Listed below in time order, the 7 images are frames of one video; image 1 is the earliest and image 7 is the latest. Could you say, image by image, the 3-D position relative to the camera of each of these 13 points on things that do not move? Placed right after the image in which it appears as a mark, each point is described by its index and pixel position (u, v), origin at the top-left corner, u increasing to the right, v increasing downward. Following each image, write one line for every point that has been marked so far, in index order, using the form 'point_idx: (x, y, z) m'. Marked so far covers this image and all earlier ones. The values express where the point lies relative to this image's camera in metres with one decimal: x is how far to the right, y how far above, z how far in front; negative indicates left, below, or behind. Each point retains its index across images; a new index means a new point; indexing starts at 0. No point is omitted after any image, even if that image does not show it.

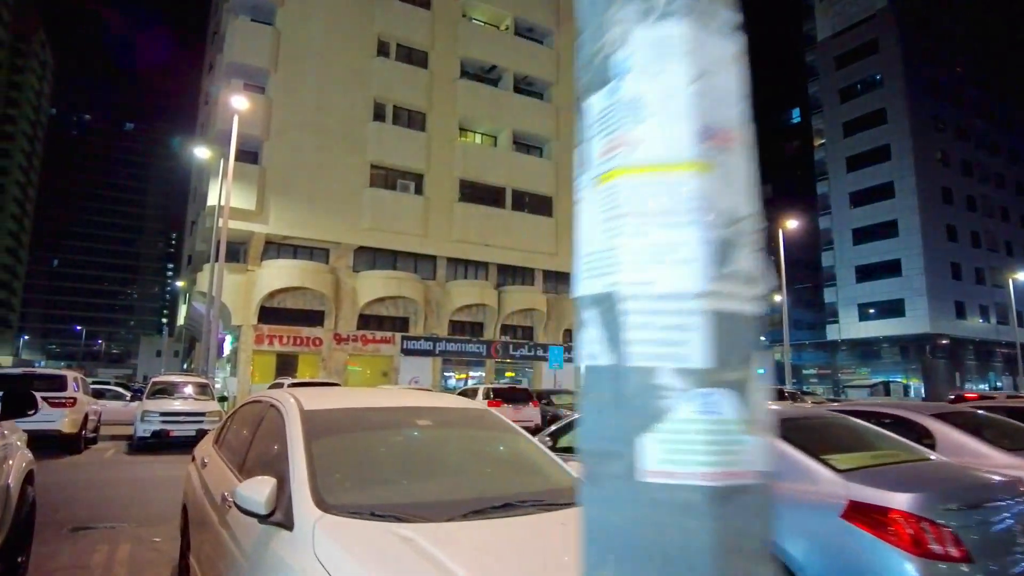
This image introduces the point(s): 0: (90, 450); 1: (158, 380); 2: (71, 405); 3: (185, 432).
0: (-9.4, -3.6, +14.5) m
1: (-8.7, -2.3, +16.2) m
2: (-8.9, -2.4, +13.2) m
3: (-7.2, -3.2, +14.5) m
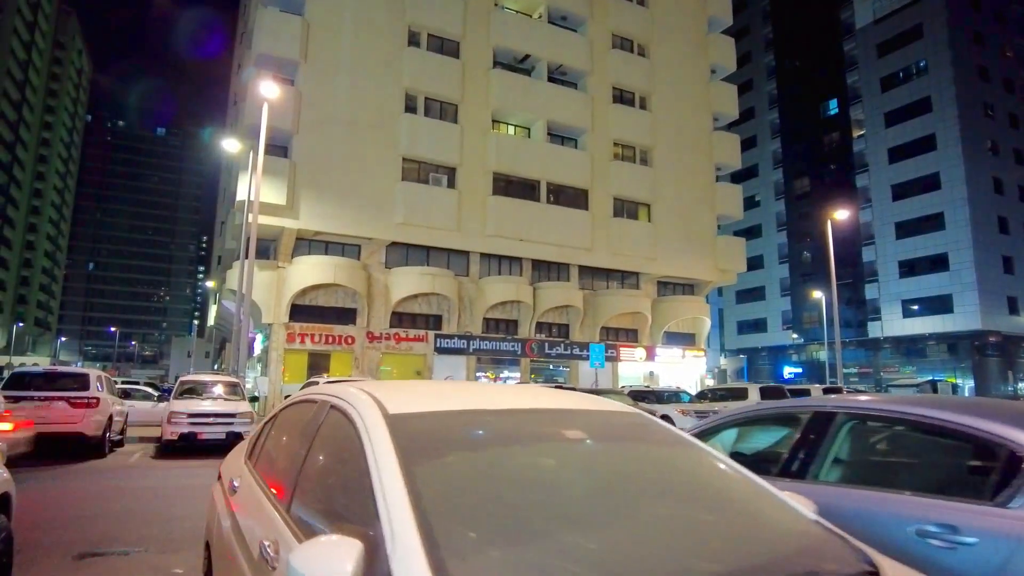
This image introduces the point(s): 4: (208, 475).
0: (-8.2, -3.5, +13.6) m
1: (-7.6, -2.1, +15.3) m
2: (-7.9, -2.2, +12.3) m
3: (-6.1, -3.0, +13.5) m
4: (-5.3, -3.2, +11.4) m
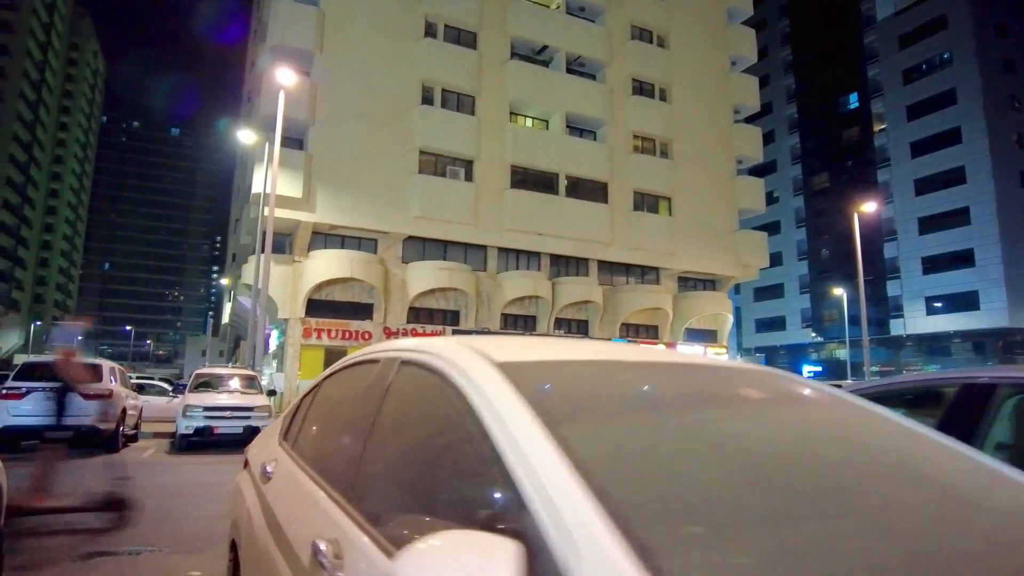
0: (-7.7, -3.2, +13.2) m
1: (-7.0, -1.9, +14.8) m
2: (-7.3, -2.0, +11.9) m
3: (-5.6, -2.8, +13.0) m
4: (-4.8, -3.0, +10.9) m
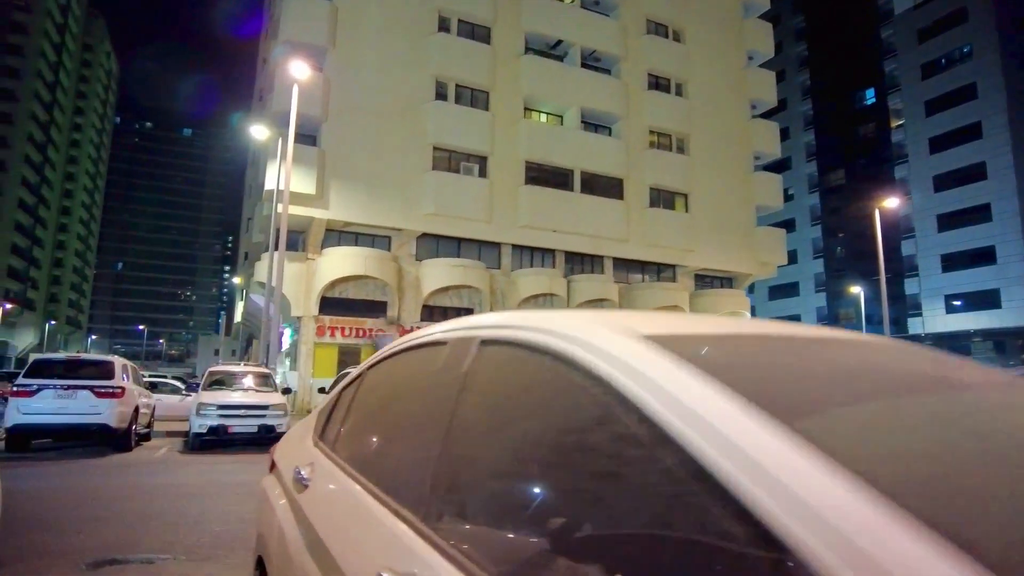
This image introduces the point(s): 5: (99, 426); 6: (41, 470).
0: (-7.3, -3.2, +12.9) m
1: (-6.5, -1.8, +14.5) m
2: (-6.9, -1.9, +11.6) m
3: (-5.2, -2.7, +12.7) m
4: (-4.4, -2.9, +10.5) m
5: (-7.1, -2.4, +11.2) m
6: (-7.4, -2.9, +10.3) m
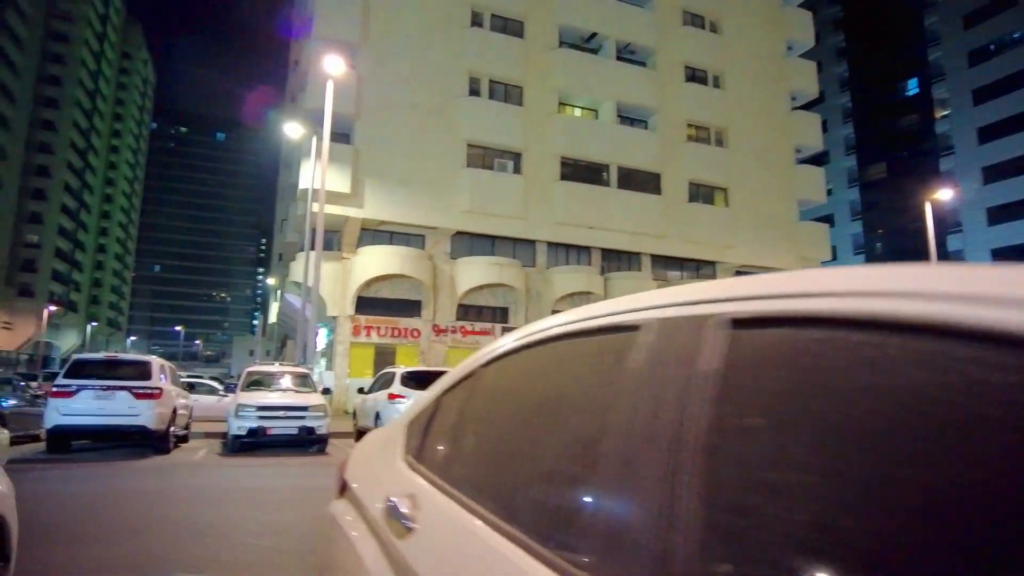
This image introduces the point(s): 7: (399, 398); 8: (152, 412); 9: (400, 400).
0: (-6.4, -3.1, +12.6) m
1: (-5.6, -1.8, +14.2) m
2: (-6.1, -1.9, +11.3) m
3: (-4.3, -2.7, +12.3) m
4: (-3.6, -2.9, +10.2) m
5: (-6.3, -2.3, +11.0) m
6: (-6.6, -2.8, +10.0) m
7: (-2.3, -2.2, +13.1) m
8: (-6.1, -2.1, +11.1) m
9: (-2.2, -2.2, +13.1) m
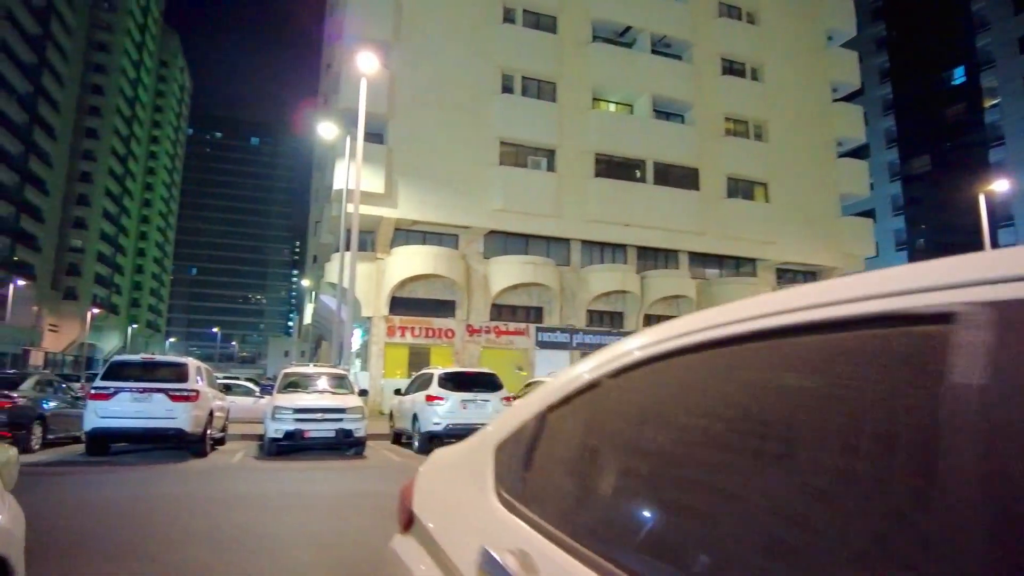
0: (-5.6, -3.1, +12.5) m
1: (-4.7, -1.8, +14.0) m
2: (-5.4, -1.9, +11.1) m
3: (-3.5, -2.7, +12.1) m
4: (-2.9, -2.9, +9.9) m
5: (-5.6, -2.4, +10.8) m
6: (-5.9, -2.9, +9.9) m
7: (-1.5, -2.2, +12.8) m
8: (-5.4, -2.1, +11.0) m
9: (-1.4, -2.2, +12.8) m
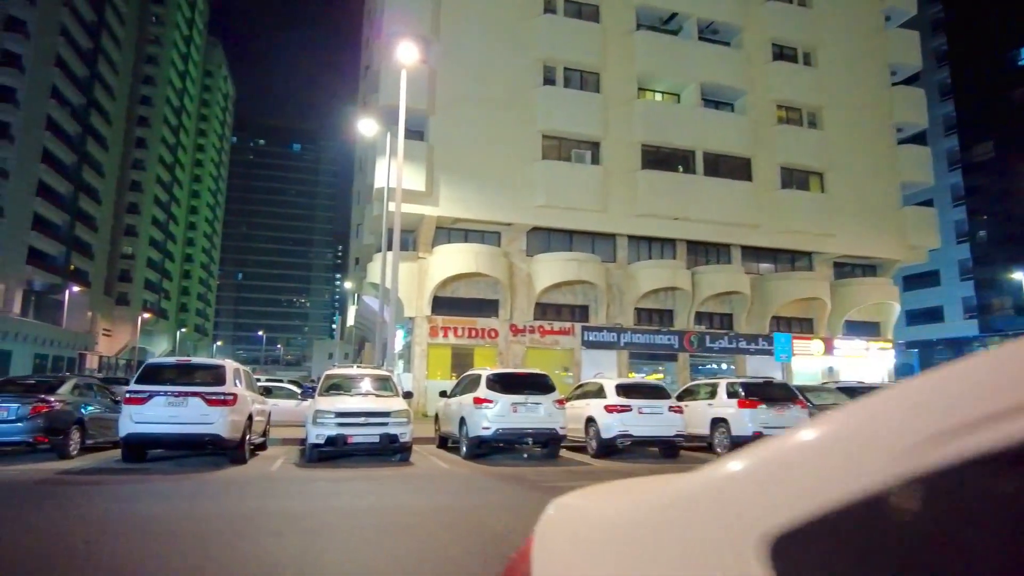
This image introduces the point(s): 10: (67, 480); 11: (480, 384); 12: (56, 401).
0: (-4.6, -3.1, +11.9) m
1: (-3.7, -1.7, +13.4) m
2: (-4.5, -1.8, +10.6) m
3: (-2.6, -2.6, +11.4) m
4: (-2.1, -2.8, +9.2) m
5: (-4.7, -2.3, +10.3) m
6: (-5.1, -2.8, +9.3) m
7: (-0.5, -2.1, +12.0) m
8: (-4.5, -2.1, +10.4) m
9: (-0.5, -2.1, +12.0) m
10: (-6.5, -2.8, +9.6) m
11: (-0.6, -1.8, +12.5) m
12: (-7.6, -1.9, +11.0) m
